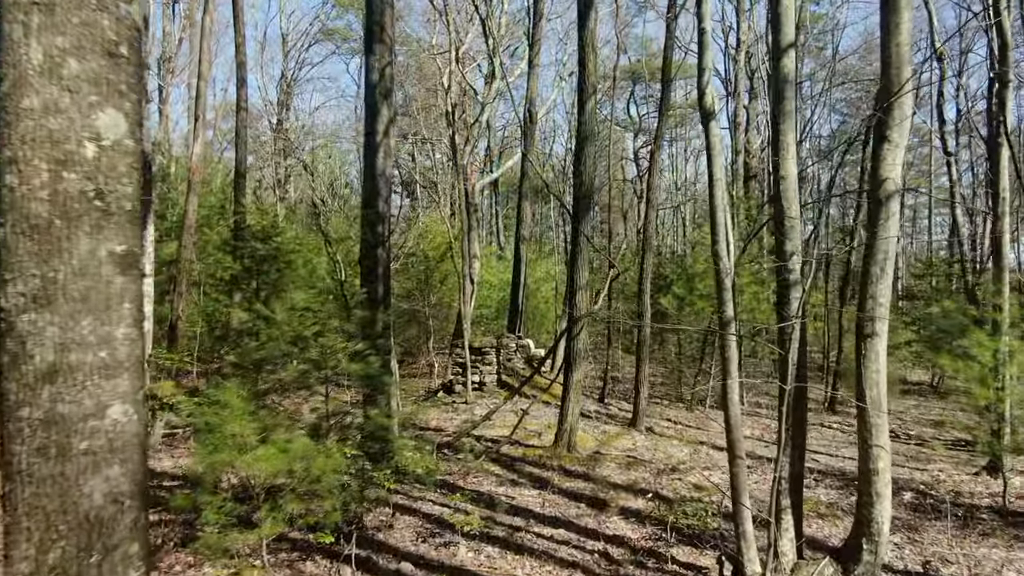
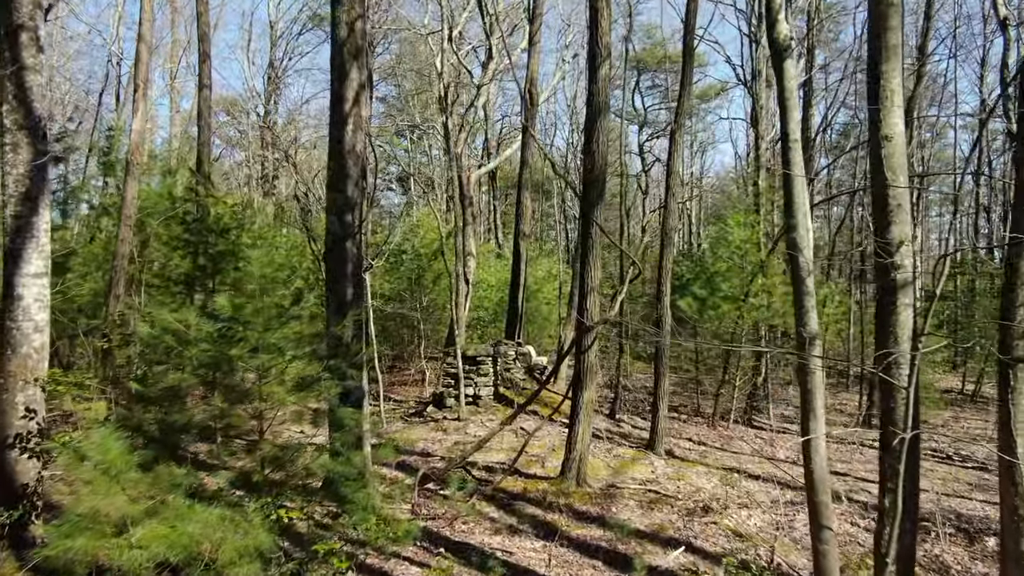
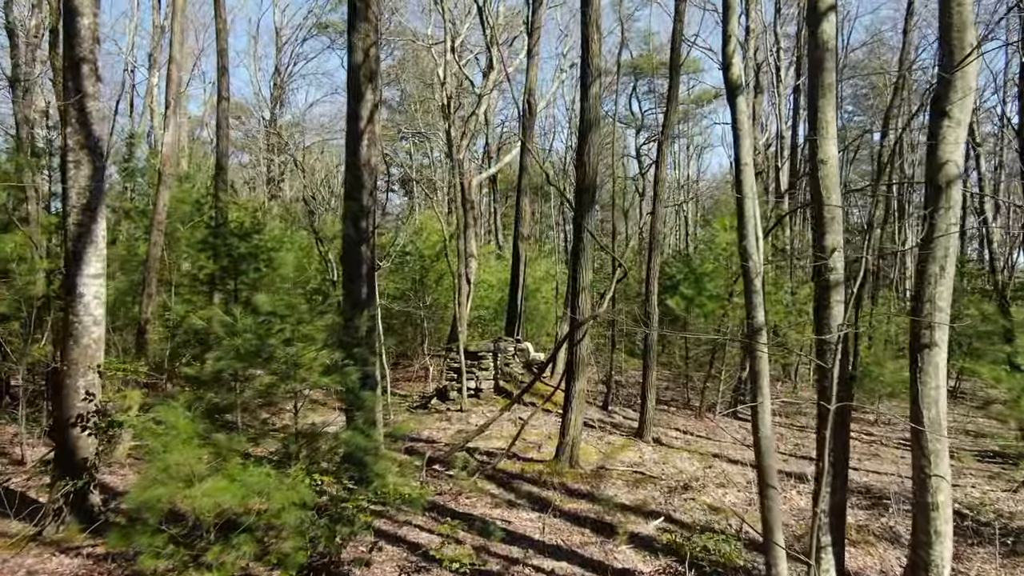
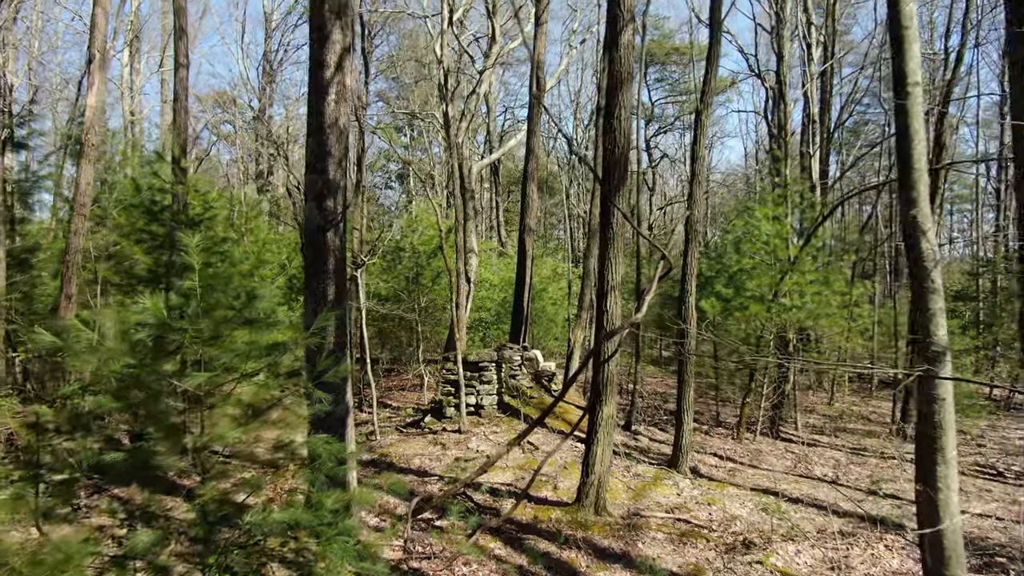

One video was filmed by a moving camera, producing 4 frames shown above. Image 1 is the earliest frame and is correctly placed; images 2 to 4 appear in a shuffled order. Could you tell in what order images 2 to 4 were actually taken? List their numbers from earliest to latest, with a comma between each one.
3, 2, 4
